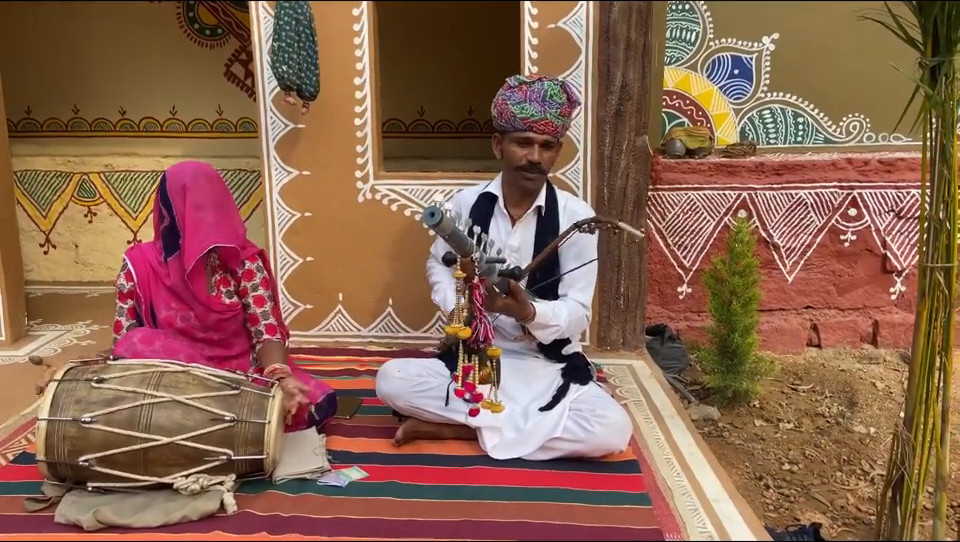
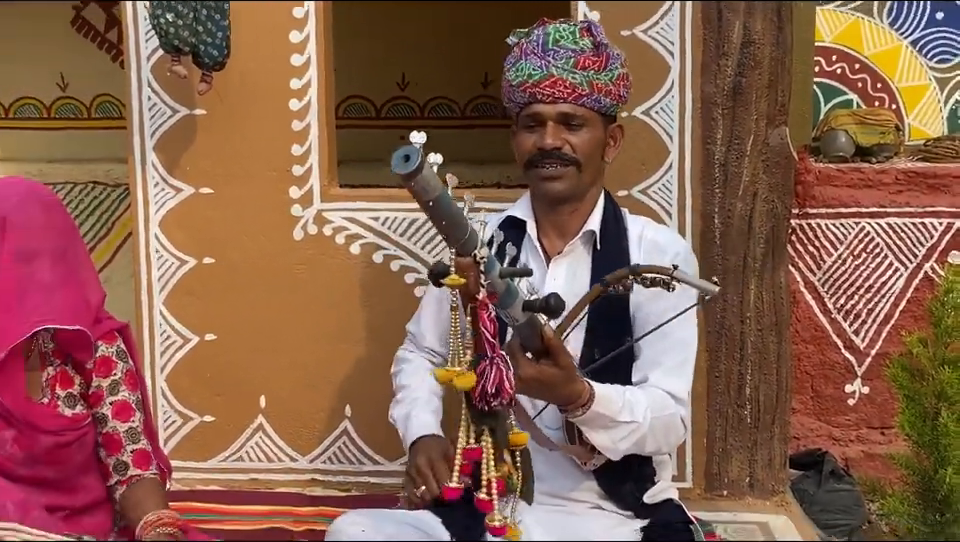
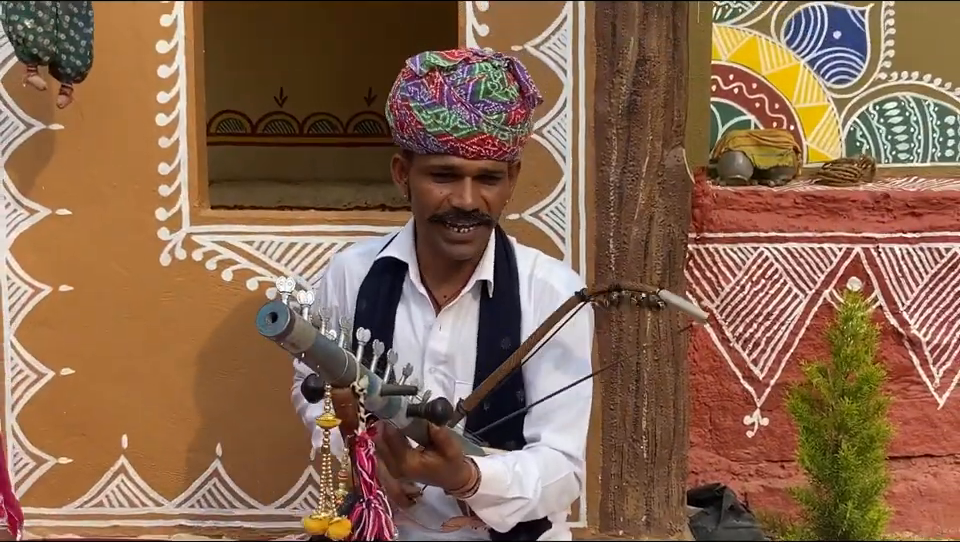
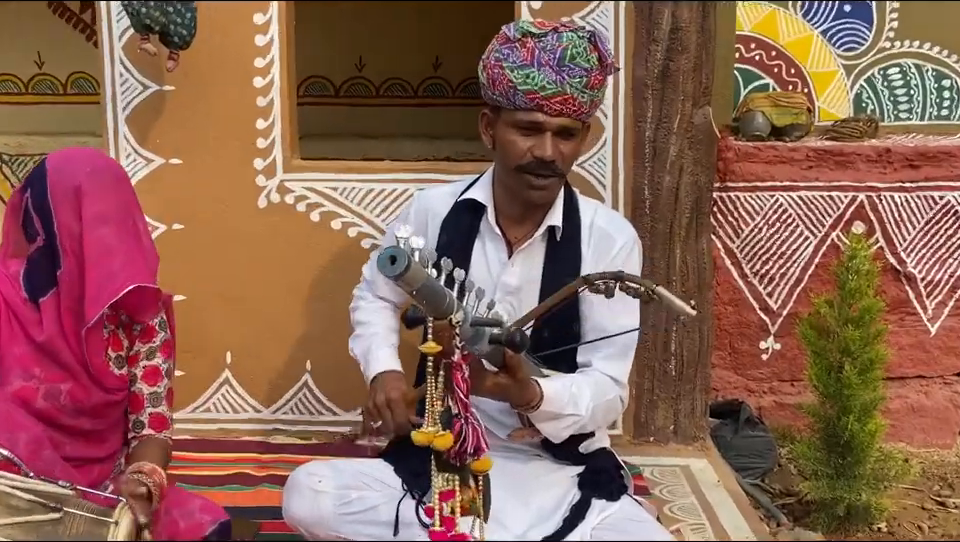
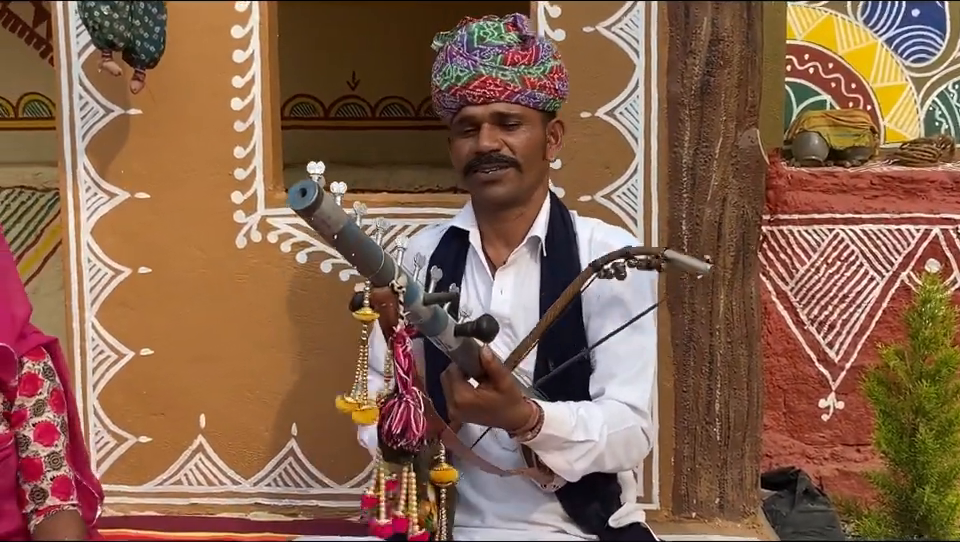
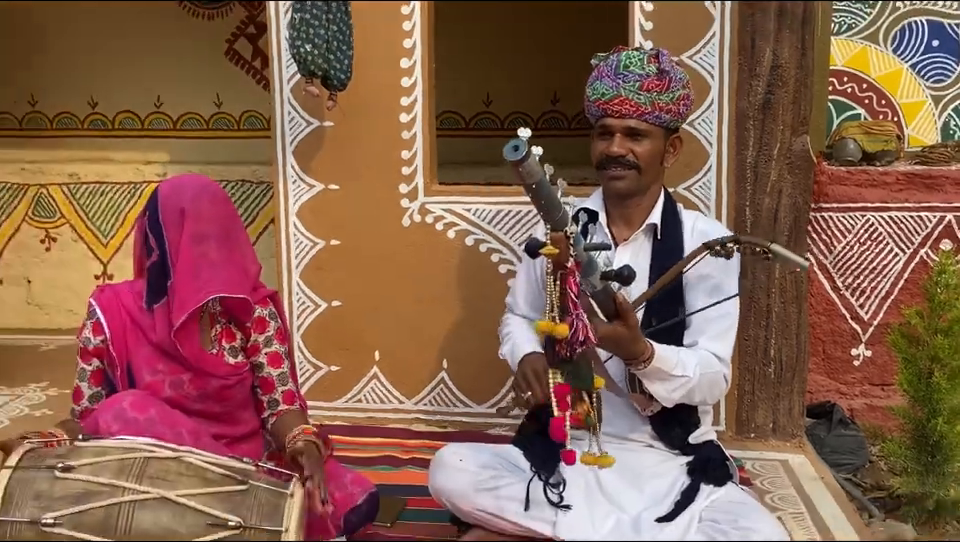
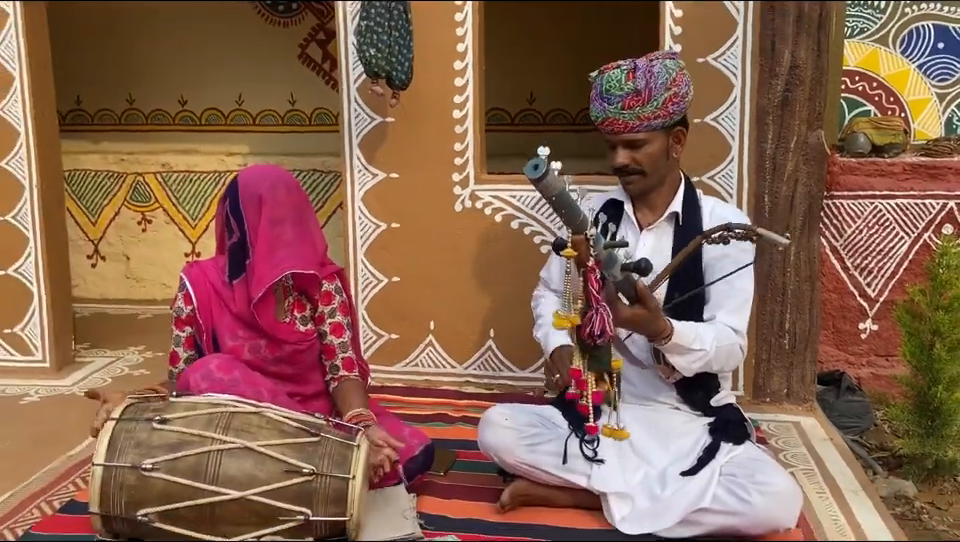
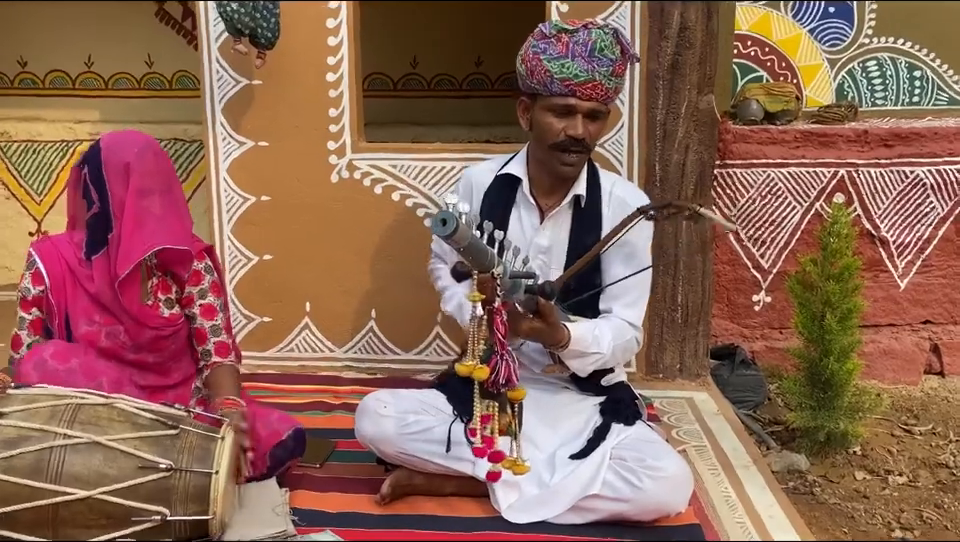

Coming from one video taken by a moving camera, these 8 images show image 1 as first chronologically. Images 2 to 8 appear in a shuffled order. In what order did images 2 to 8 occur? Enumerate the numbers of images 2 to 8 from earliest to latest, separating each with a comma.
8, 4, 3, 5, 2, 6, 7
